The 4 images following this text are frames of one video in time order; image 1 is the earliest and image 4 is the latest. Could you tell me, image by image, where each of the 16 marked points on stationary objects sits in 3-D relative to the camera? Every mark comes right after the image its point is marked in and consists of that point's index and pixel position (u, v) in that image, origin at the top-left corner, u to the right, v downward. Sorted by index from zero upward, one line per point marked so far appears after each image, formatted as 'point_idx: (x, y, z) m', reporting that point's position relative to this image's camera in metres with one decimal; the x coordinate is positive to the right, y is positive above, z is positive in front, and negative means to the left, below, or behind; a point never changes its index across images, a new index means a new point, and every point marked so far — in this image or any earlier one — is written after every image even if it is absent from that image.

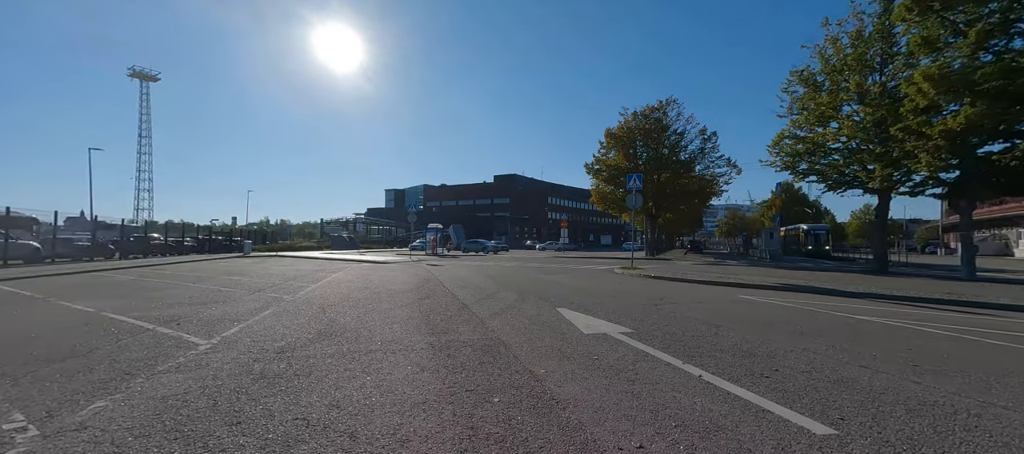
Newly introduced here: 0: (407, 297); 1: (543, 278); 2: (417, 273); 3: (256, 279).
0: (-3.2, -2.1, +10.7) m
1: (+2.0, -2.9, +19.5) m
2: (-5.1, -2.4, +18.7) m
3: (-11.0, -2.2, +15.0) m
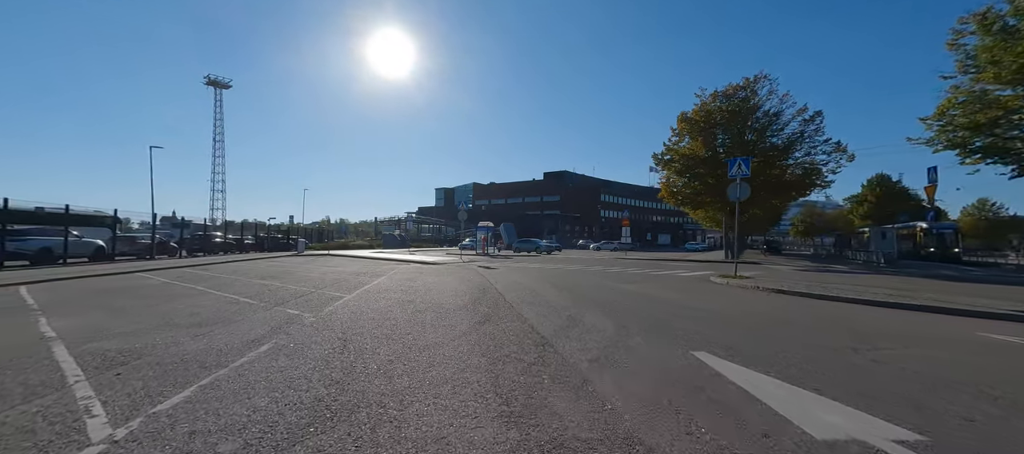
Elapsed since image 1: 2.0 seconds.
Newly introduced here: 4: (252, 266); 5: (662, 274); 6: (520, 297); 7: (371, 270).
0: (-1.2, -2.0, +7.8) m
1: (+5.1, -2.8, +15.9) m
2: (-2.0, -2.3, +15.9) m
3: (-8.3, -2.1, +13.1) m
4: (-14.9, -2.3, +19.9) m
5: (+8.5, -2.6, +19.6) m
6: (+0.2, -2.3, +11.5) m
7: (-7.7, -2.4, +19.1) m
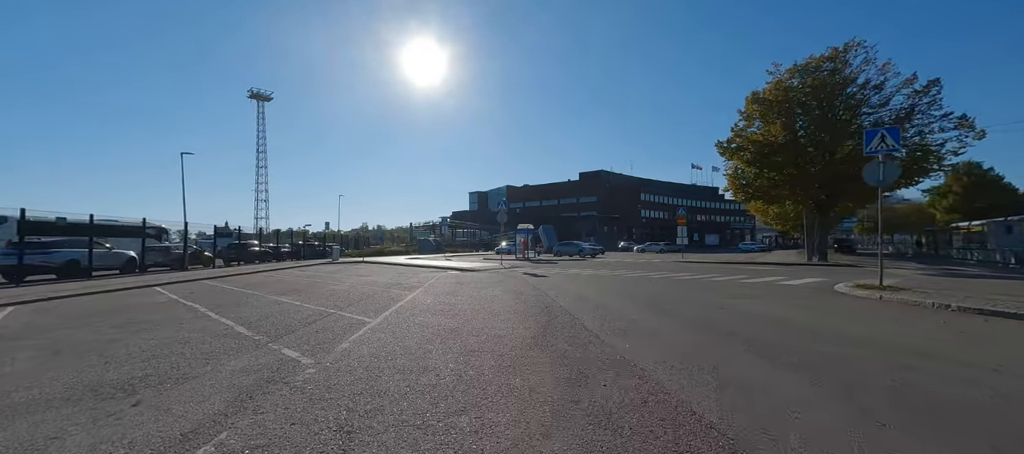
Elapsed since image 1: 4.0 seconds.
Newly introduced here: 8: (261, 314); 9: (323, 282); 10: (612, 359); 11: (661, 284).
0: (+0.4, -2.0, +4.9) m
1: (+7.4, -2.7, +12.3) m
2: (+0.3, -2.4, +13.0) m
3: (-6.2, -2.3, +10.7) m
4: (-12.2, -2.6, +18.2) m
5: (+11.1, -2.5, +15.7) m
6: (+2.1, -2.3, +8.4) m
7: (-5.2, -2.6, +16.7) m
8: (-6.3, -2.2, +8.7) m
9: (-8.8, -2.5, +16.2) m
10: (+1.7, -2.0, +5.3) m
11: (+7.3, -2.8, +17.1) m
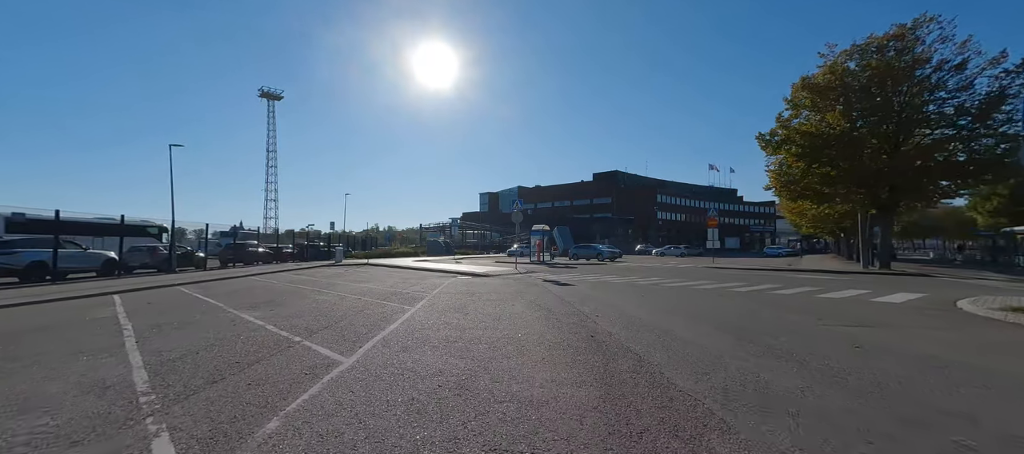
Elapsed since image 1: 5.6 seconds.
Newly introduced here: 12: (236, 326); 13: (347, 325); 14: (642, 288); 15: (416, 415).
0: (+0.9, -1.9, +2.2) m
1: (+8.1, -2.7, +9.5) m
2: (+1.0, -2.4, +10.4) m
3: (-5.6, -2.2, +8.3) m
4: (-11.3, -2.6, +16.0) m
5: (+11.9, -2.6, +12.7) m
6: (+2.7, -2.2, +5.7) m
7: (-4.3, -2.6, +14.2) m
8: (-5.7, -2.1, +6.3) m
9: (-7.9, -2.5, +13.8) m
10: (+2.2, -2.0, +2.7) m
11: (+8.2, -2.8, +14.3) m
12: (-6.0, -2.2, +7.6) m
13: (-3.6, -2.2, +7.6) m
14: (+6.0, -2.9, +16.2) m
15: (-1.0, -2.0, +3.6) m
